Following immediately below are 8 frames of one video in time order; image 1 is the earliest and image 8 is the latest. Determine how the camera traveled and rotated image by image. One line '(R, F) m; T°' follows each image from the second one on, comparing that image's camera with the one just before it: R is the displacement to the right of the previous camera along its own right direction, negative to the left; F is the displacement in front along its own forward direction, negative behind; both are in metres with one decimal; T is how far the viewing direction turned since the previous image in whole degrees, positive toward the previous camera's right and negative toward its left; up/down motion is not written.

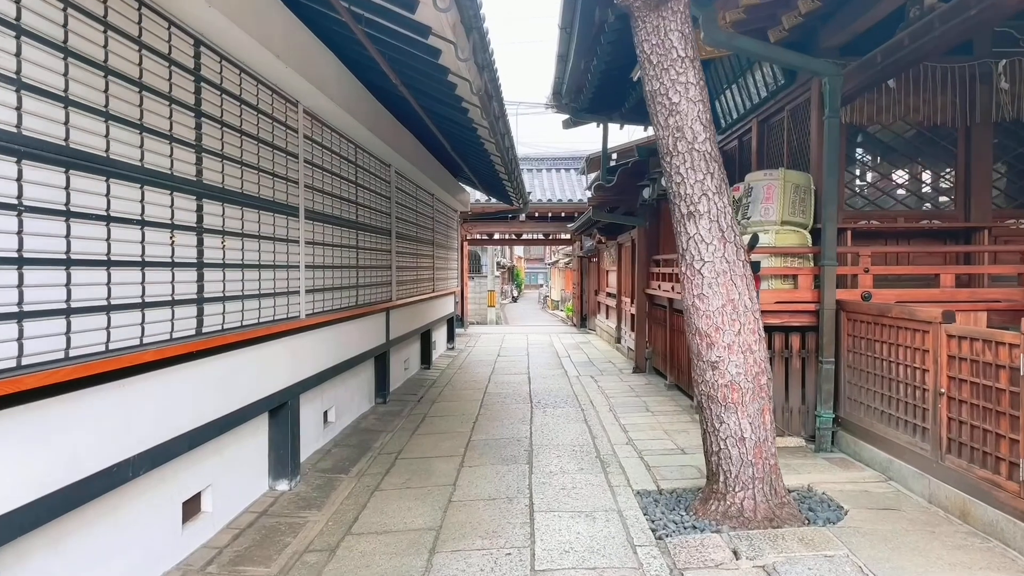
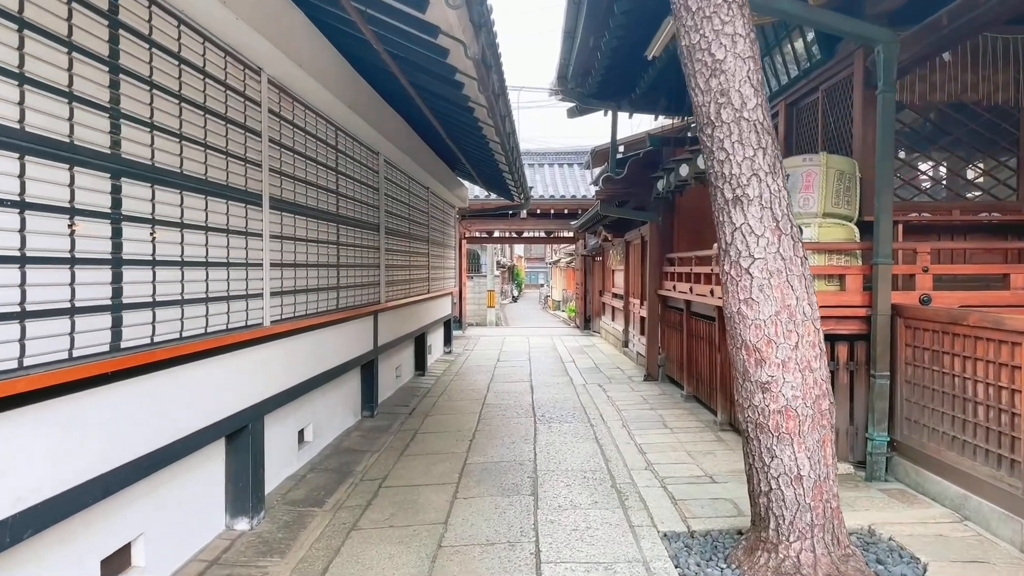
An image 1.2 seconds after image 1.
(0.0, +0.6) m; 0°
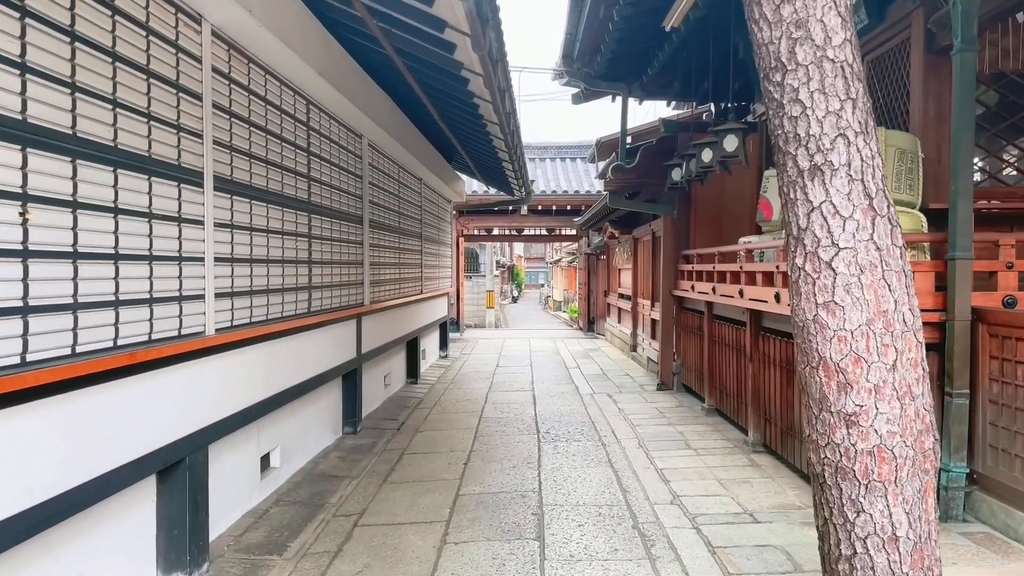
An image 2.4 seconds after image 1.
(0.0, +0.6) m; 0°
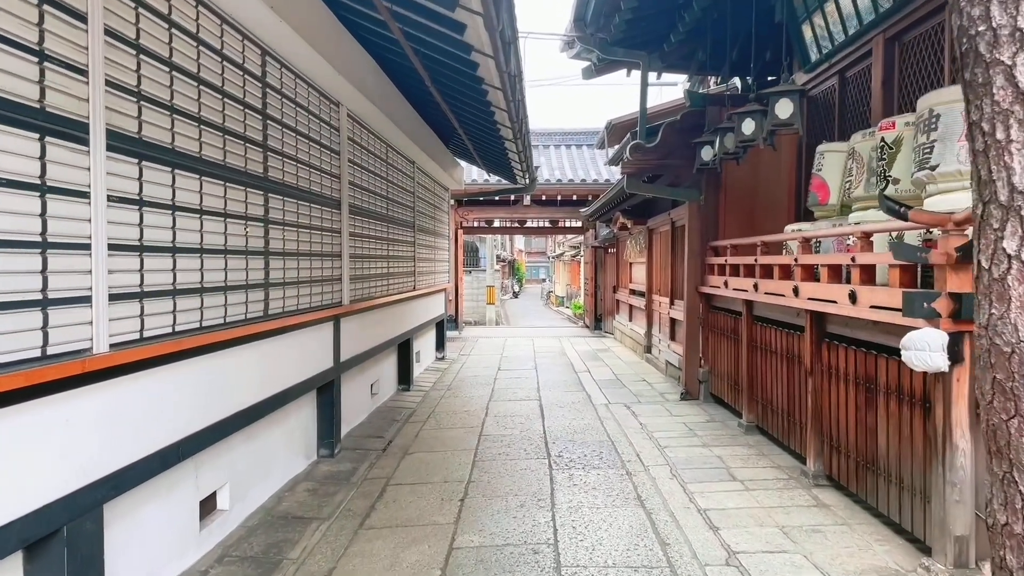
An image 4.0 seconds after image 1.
(0.0, +0.8) m; 0°
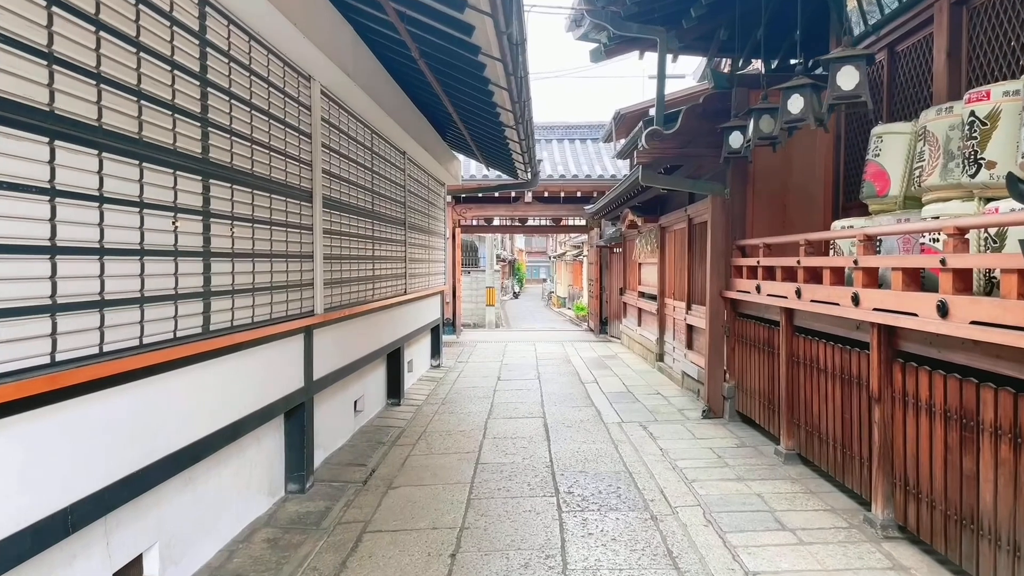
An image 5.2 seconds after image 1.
(0.0, +0.6) m; 0°
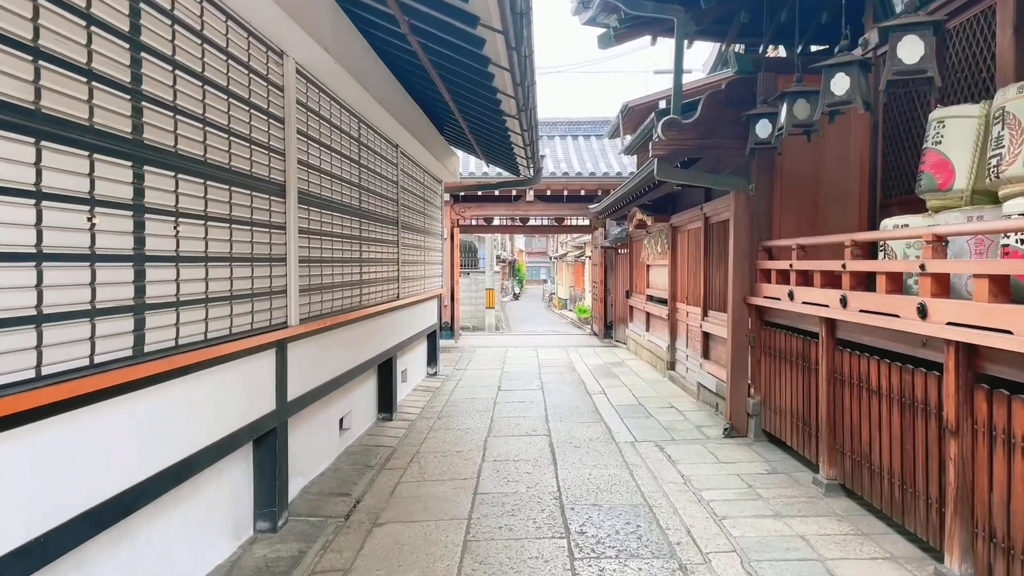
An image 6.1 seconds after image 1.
(0.0, +0.5) m; 0°
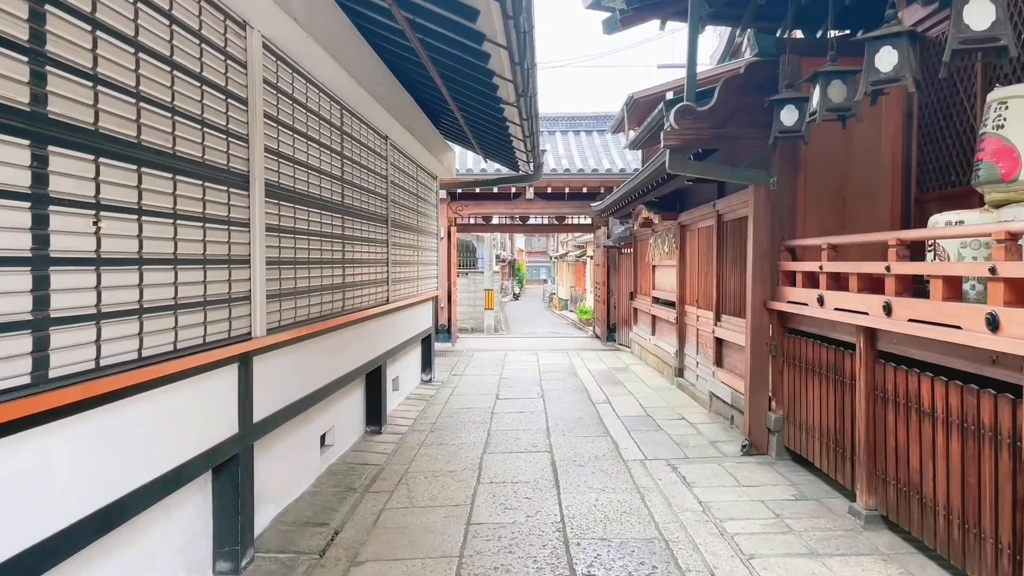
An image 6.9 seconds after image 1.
(0.0, +0.4) m; 0°
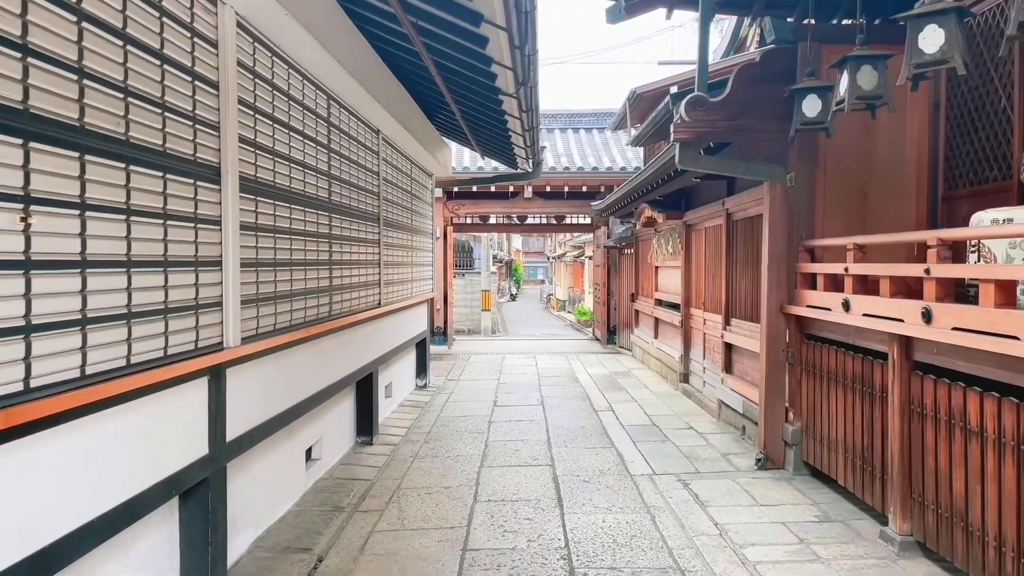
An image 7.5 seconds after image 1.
(0.0, +0.3) m; 0°
